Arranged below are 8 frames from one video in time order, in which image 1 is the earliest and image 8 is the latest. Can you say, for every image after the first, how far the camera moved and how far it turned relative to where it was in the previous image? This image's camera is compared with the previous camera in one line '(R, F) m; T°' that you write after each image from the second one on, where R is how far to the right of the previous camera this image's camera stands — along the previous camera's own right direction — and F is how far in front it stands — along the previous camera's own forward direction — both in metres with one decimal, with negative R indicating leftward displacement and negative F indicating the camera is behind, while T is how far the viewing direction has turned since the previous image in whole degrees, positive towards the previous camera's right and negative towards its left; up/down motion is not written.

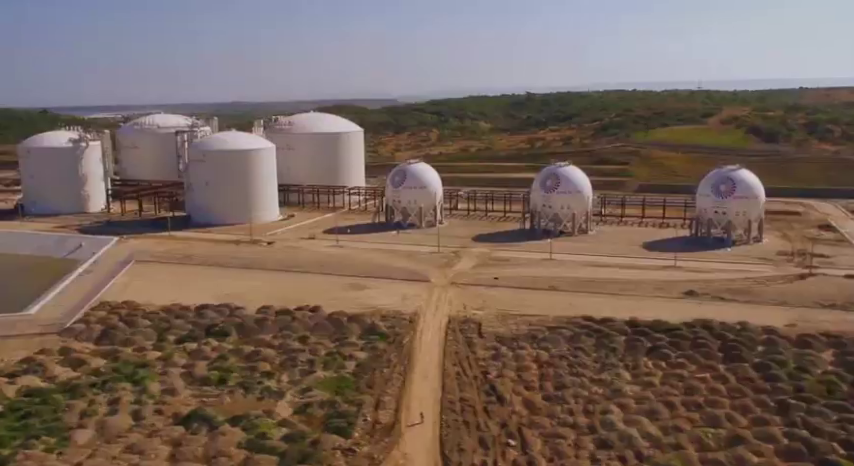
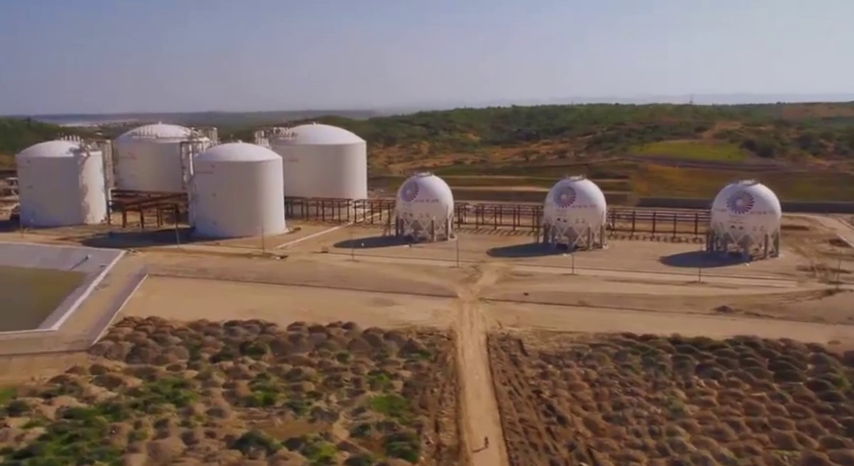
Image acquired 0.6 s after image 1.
(-2.0, +0.4) m; +2°
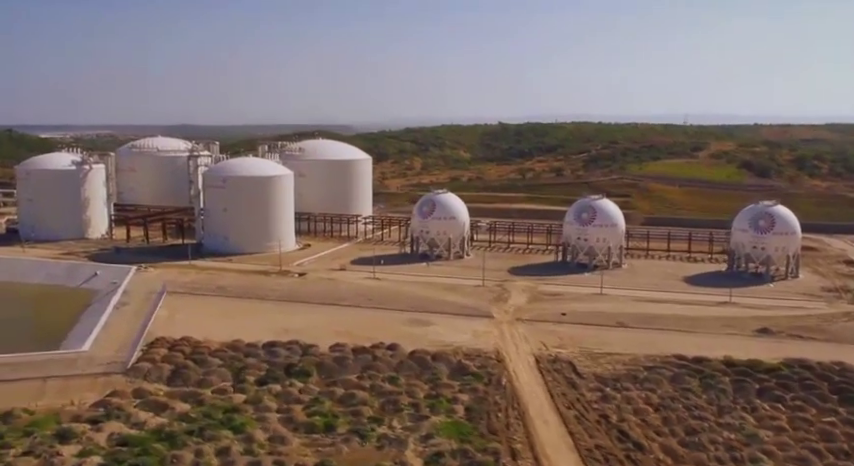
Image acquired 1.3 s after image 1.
(-2.4, +0.6) m; +2°
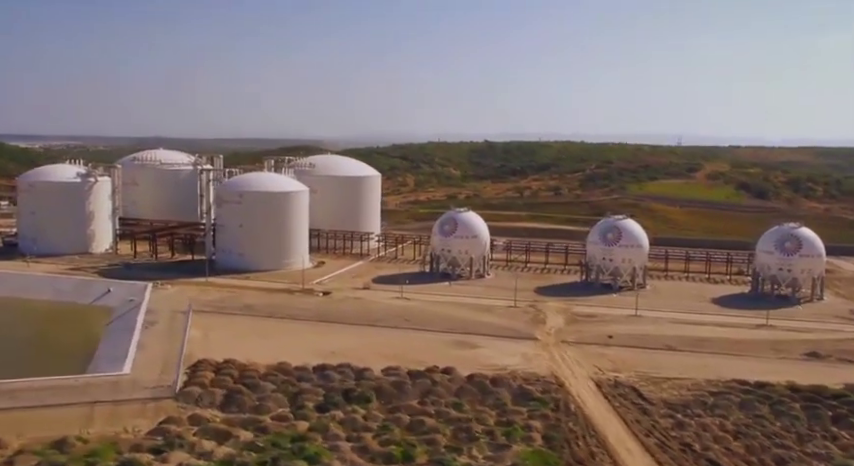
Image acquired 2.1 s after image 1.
(-2.7, +0.7) m; +3°
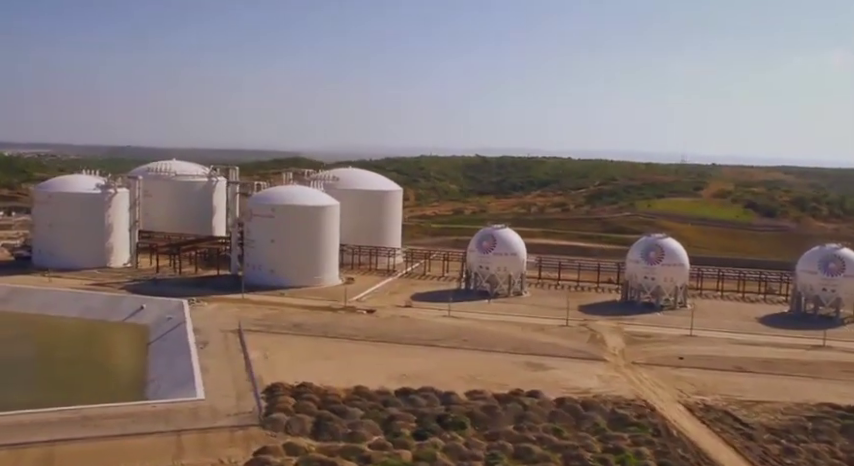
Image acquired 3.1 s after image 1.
(-3.5, +0.8) m; +2°
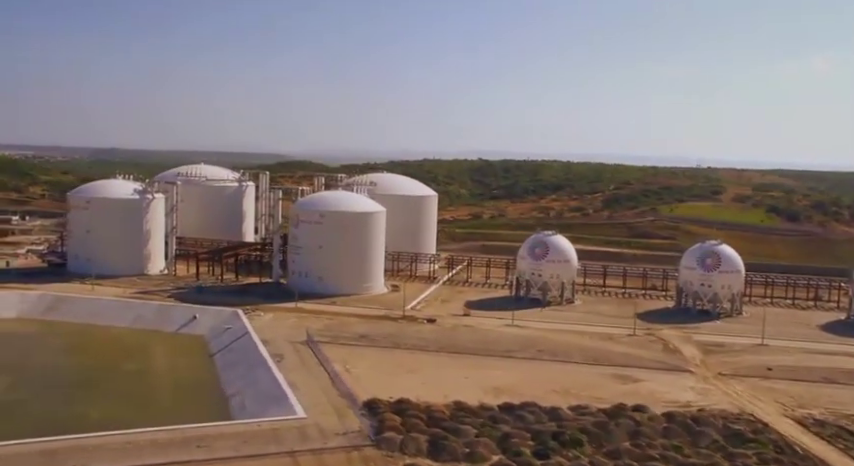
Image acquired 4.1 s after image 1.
(-3.5, +0.8) m; +1°
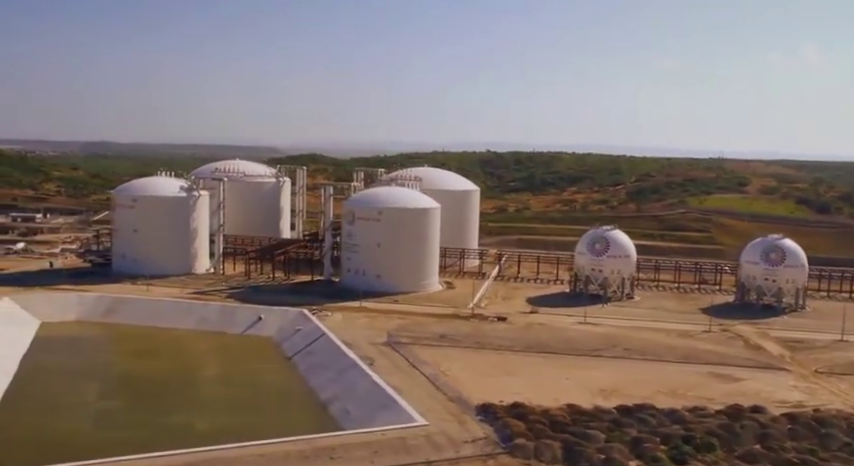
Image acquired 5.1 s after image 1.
(-3.5, +0.7) m; +1°
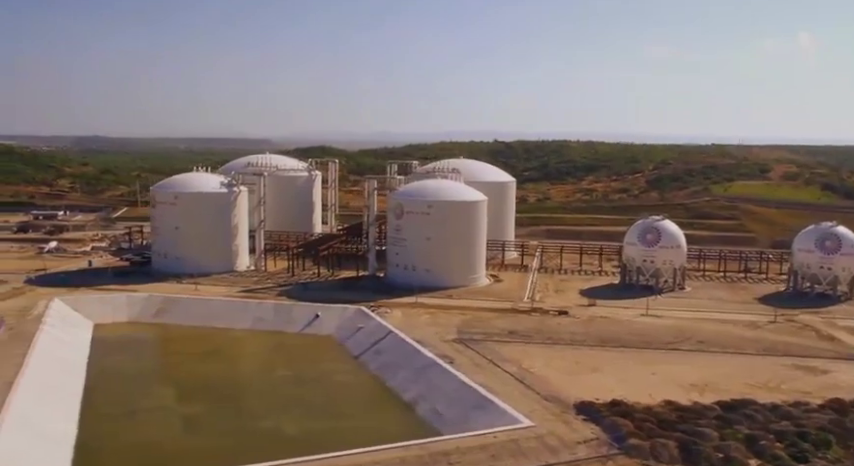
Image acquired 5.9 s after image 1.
(-2.8, +0.7) m; +1°
